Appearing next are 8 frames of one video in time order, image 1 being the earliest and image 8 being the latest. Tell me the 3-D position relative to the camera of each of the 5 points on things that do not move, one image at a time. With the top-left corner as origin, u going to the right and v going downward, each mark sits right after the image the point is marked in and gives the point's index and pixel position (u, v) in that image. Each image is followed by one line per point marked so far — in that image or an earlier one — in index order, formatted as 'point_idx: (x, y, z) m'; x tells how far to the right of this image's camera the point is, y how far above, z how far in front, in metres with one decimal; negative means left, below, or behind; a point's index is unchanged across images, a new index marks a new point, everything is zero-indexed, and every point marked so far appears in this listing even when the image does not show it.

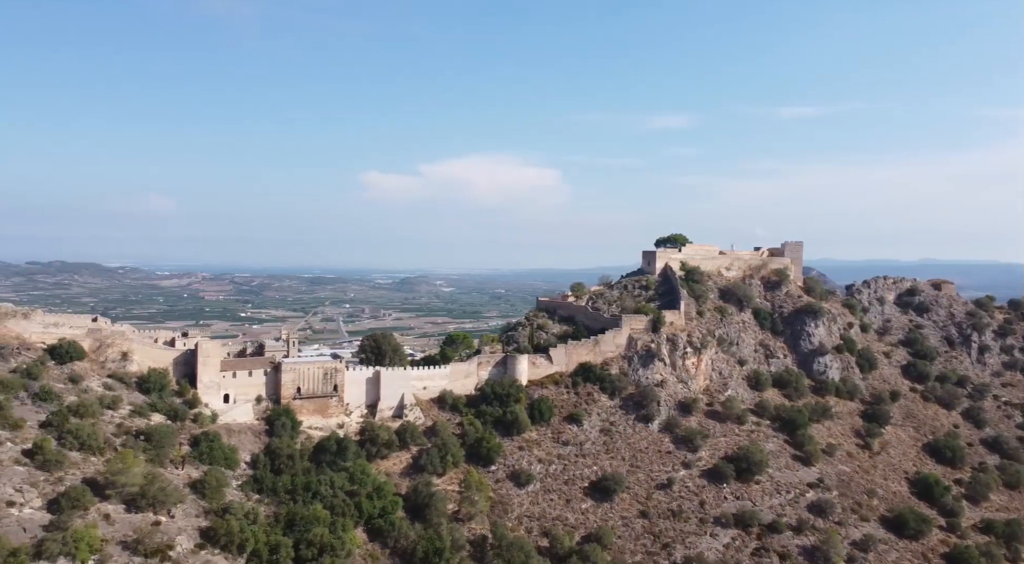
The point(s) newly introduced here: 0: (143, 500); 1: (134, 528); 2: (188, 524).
0: (-9.6, -5.7, +19.3) m
1: (-9.6, -6.2, +18.6) m
2: (-8.7, -6.5, +19.8) m
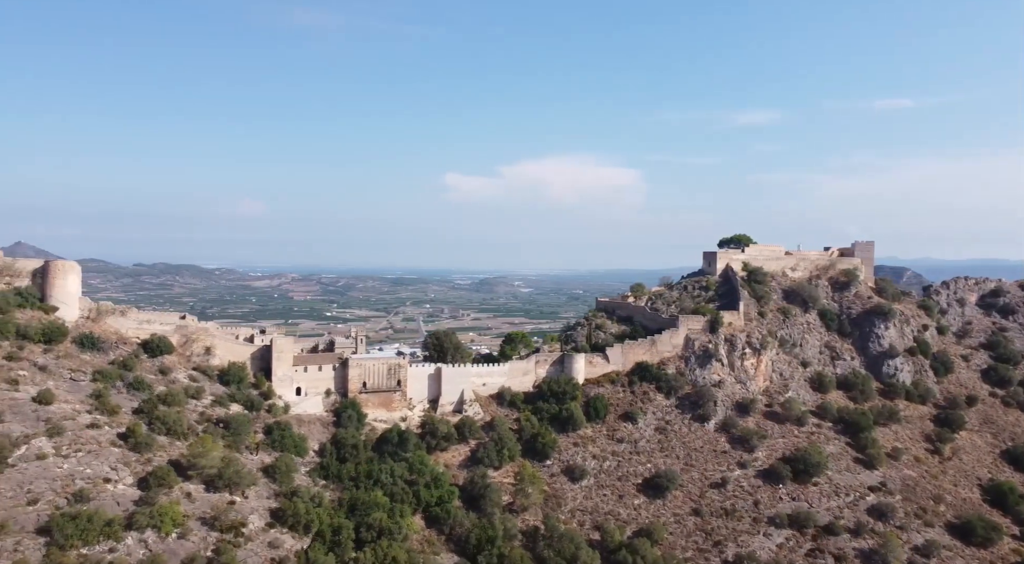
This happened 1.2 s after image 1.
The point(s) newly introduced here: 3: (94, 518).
0: (-8.4, -5.7, +21.2) m
1: (-8.4, -6.2, +20.6) m
2: (-7.4, -6.5, +21.7) m
3: (-10.3, -5.8, +18.2) m
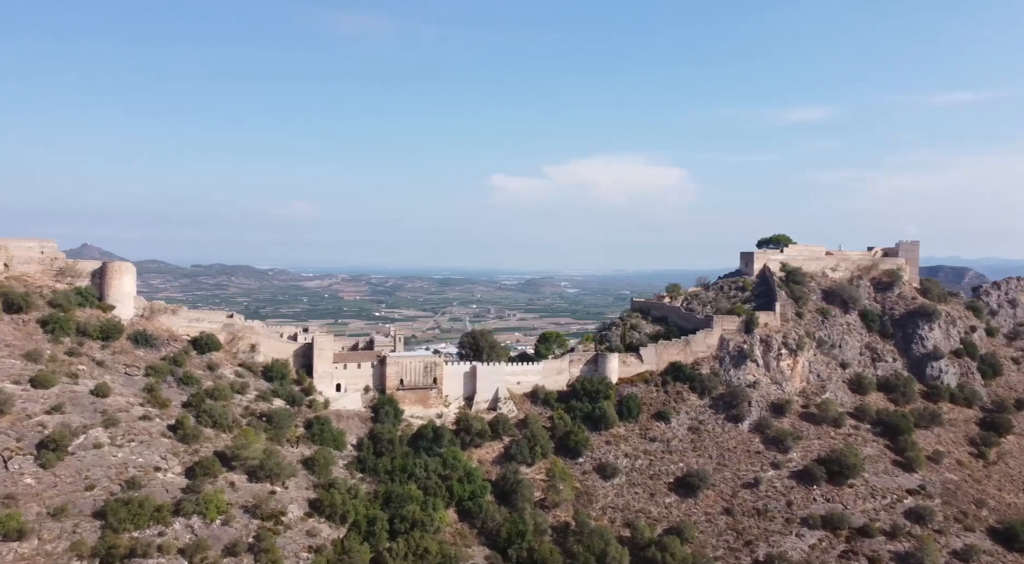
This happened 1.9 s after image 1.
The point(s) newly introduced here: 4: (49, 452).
0: (-7.6, -5.7, +22.3) m
1: (-7.6, -6.3, +21.7) m
2: (-6.5, -6.5, +22.7) m
3: (-9.6, -5.8, +19.4) m
4: (-12.5, -4.6, +19.9) m
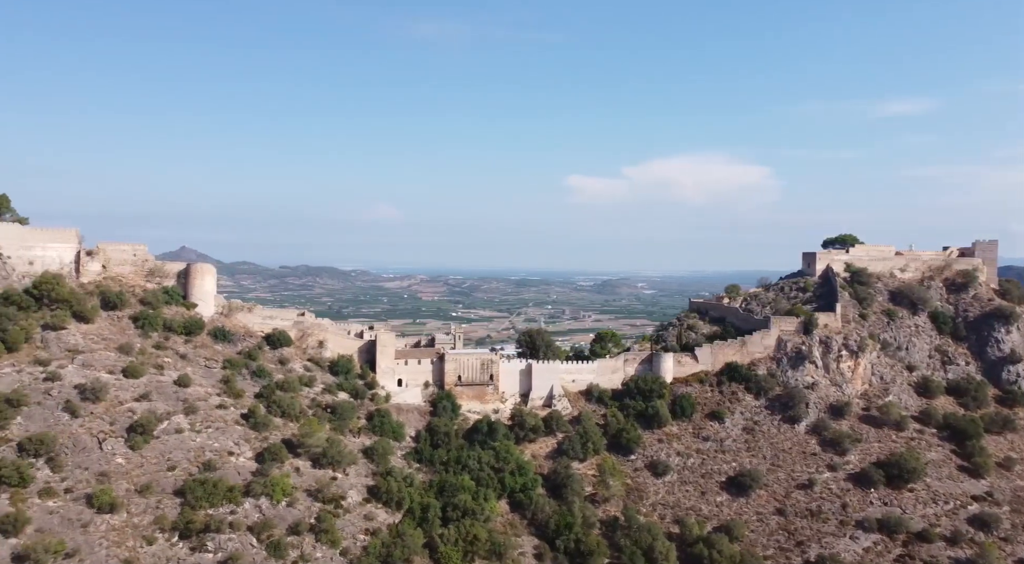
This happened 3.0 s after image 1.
0: (-6.1, -5.7, +24.0) m
1: (-6.2, -6.3, +23.4) m
2: (-5.0, -6.5, +24.3) m
3: (-8.5, -5.8, +21.3) m
4: (-11.2, -4.6, +22.1) m
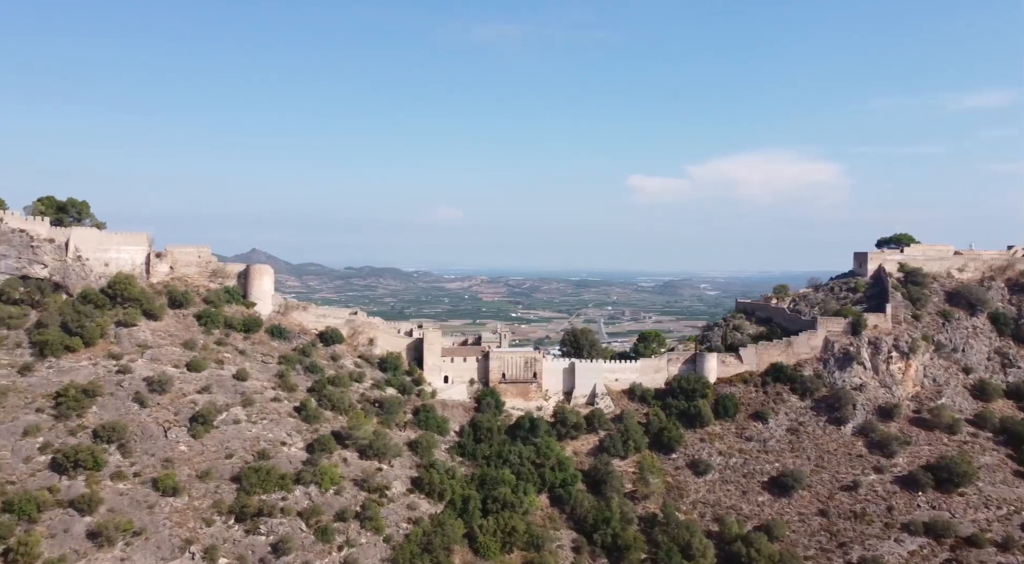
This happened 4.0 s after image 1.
0: (-4.8, -5.7, +25.2) m
1: (-5.0, -6.3, +24.6) m
2: (-3.7, -6.6, +25.4) m
3: (-7.4, -5.8, +22.7) m
4: (-10.1, -4.6, +23.8) m
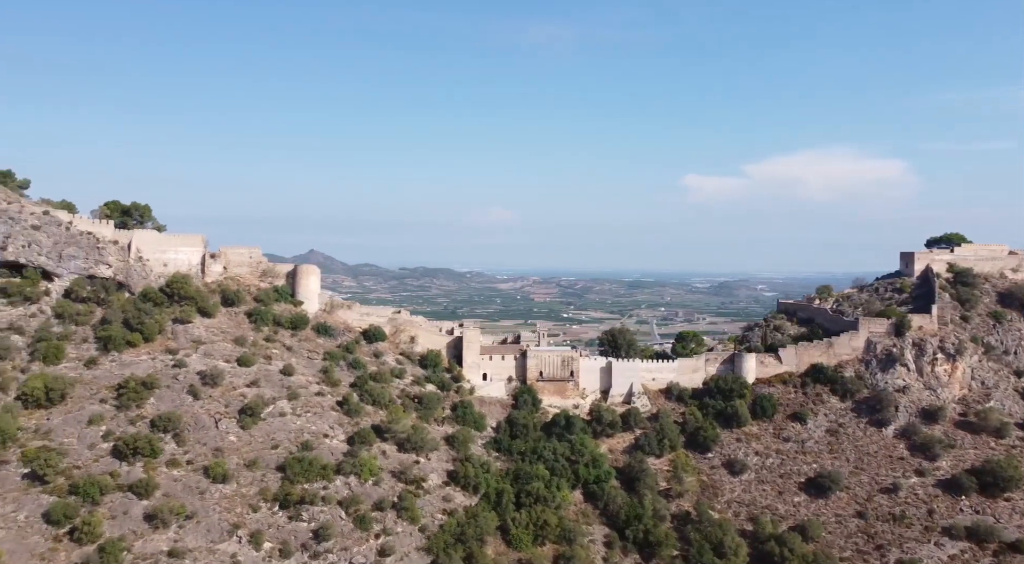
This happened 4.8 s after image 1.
0: (-3.6, -5.7, +26.2) m
1: (-3.8, -6.2, +25.5) m
2: (-2.6, -6.5, +26.2) m
3: (-6.4, -5.8, +23.9) m
4: (-9.0, -4.6, +25.1) m
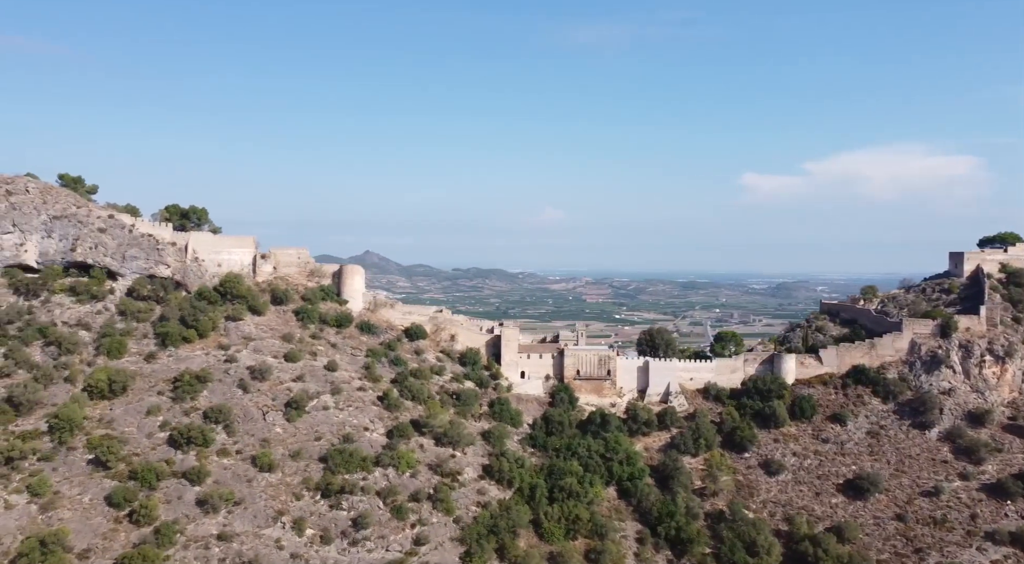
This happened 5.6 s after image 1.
0: (-2.4, -5.7, +27.0) m
1: (-2.6, -6.2, +26.4) m
2: (-1.3, -6.5, +27.0) m
3: (-5.3, -5.8, +24.9) m
4: (-7.8, -4.5, +26.3) m
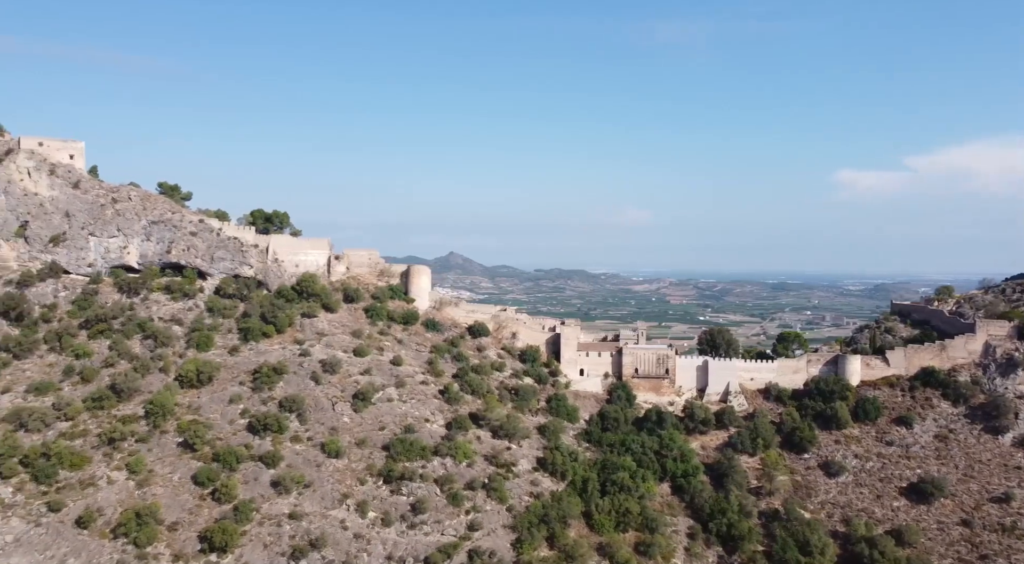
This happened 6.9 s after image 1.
0: (-0.4, -5.7, +28.1) m
1: (-0.7, -6.2, +27.6) m
2: (+0.7, -6.5, +28.0) m
3: (-3.5, -5.7, +26.4) m
4: (-5.8, -4.5, +28.1) m
